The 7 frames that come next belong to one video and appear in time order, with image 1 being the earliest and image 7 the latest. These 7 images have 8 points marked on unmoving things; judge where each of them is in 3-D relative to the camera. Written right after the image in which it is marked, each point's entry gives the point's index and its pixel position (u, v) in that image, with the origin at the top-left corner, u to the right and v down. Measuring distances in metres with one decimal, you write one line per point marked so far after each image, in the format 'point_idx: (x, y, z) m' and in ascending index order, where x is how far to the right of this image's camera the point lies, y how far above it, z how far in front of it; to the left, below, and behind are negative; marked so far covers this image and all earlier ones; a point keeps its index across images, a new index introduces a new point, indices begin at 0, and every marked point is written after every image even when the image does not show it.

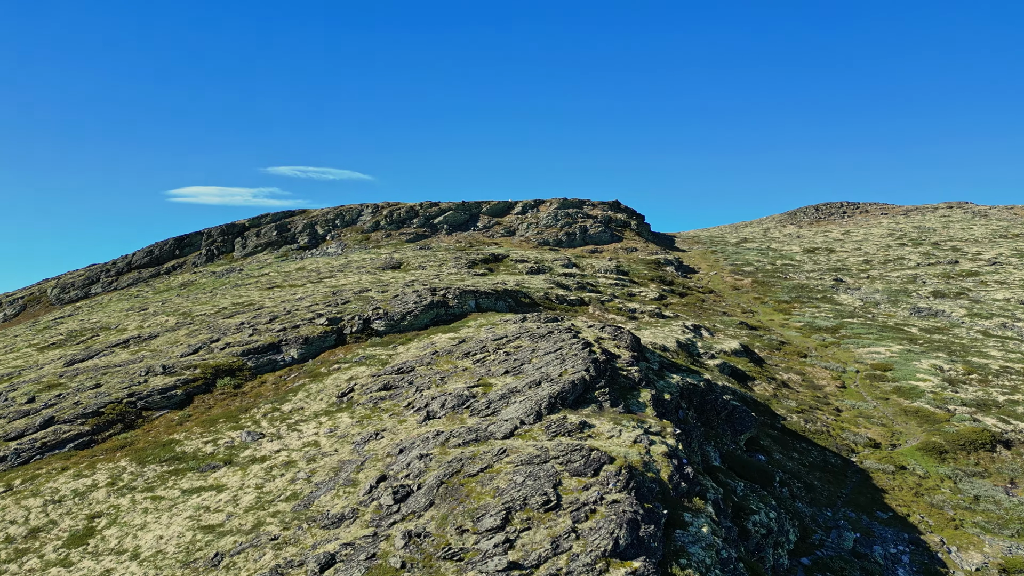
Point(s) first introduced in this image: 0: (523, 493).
0: (+0.3, -5.6, +20.2) m
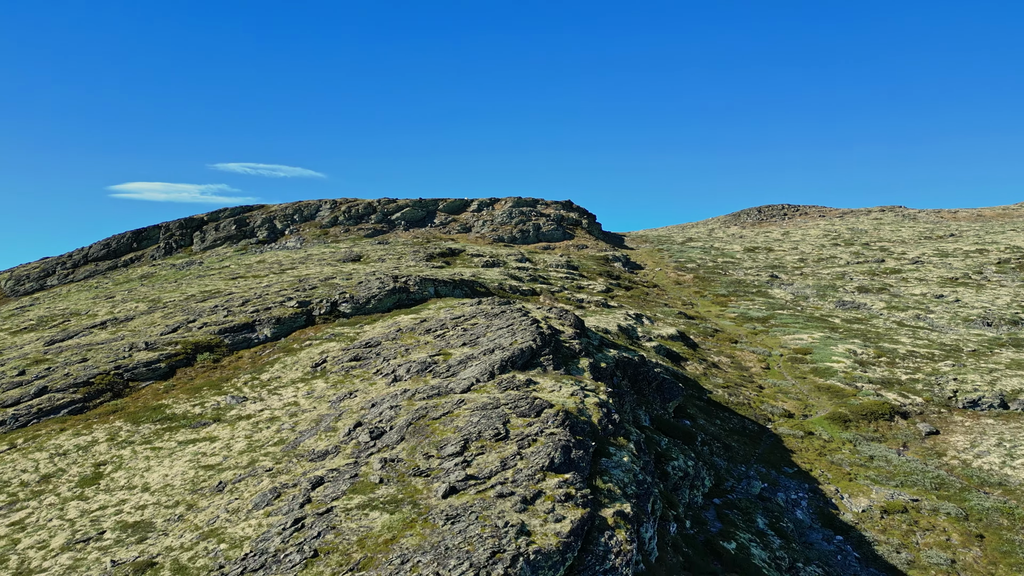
0: (-1.1, -4.7, +24.5) m
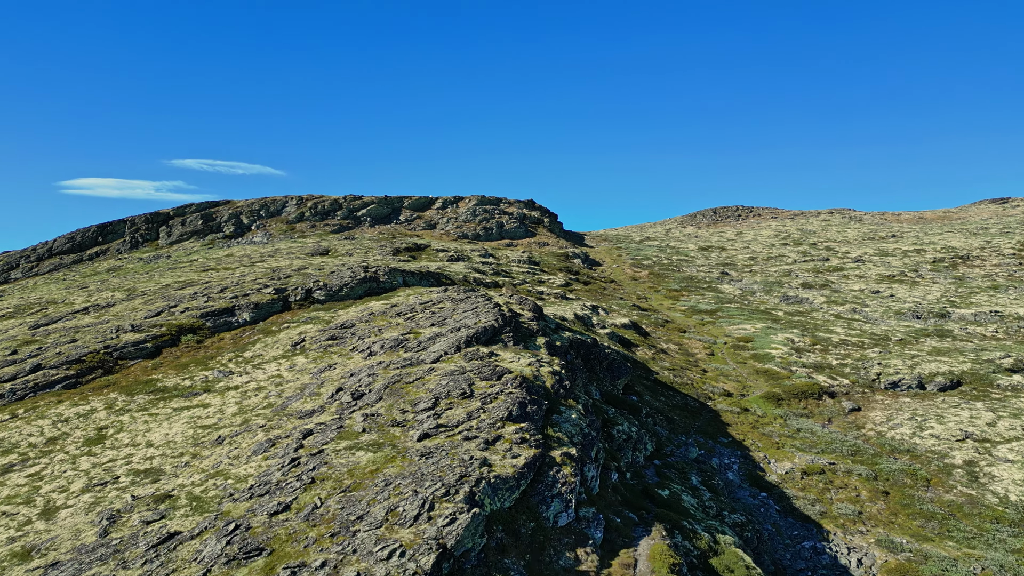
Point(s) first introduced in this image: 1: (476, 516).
0: (-2.5, -3.9, +28.3) m
1: (-1.0, -6.0, +19.2) m
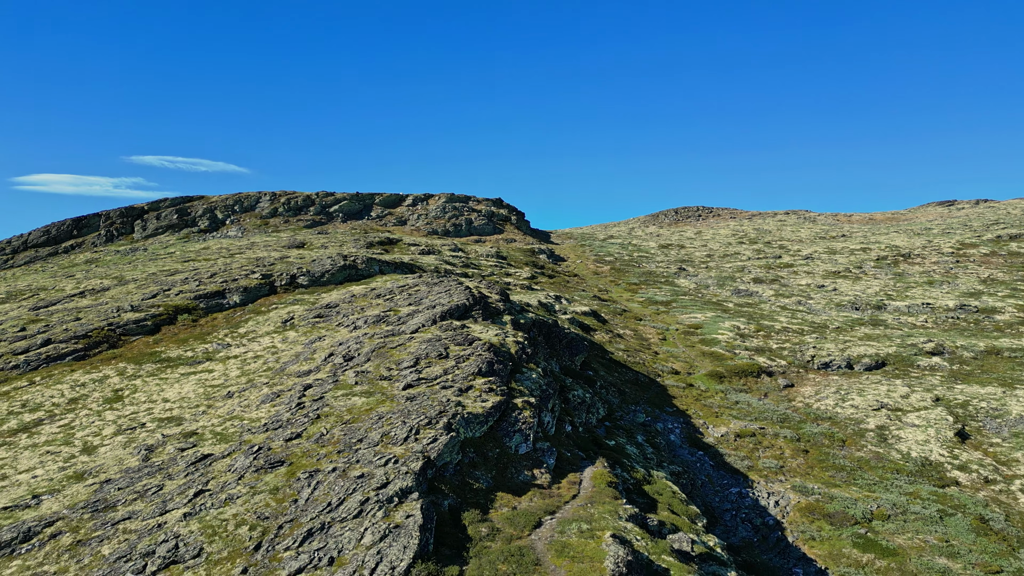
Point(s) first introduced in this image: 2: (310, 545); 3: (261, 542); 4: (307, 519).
0: (-3.9, -2.9, +33.1) m
1: (-2.0, -4.9, +24.1) m
2: (-5.0, -6.3, +18.2) m
3: (-6.4, -6.4, +18.5) m
4: (-5.4, -6.1, +19.3) m
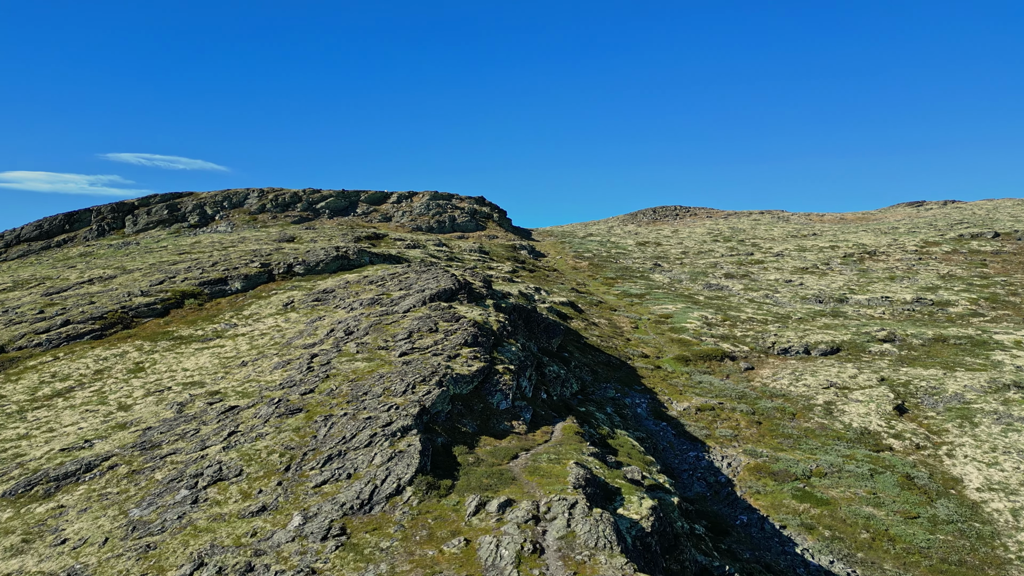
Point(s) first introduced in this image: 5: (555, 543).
0: (-4.8, -2.0, +37.5) m
1: (-2.7, -4.0, +28.5) m
2: (-5.6, -5.4, +22.5) m
3: (-6.9, -5.5, +22.8) m
4: (-6.0, -5.2, +23.6) m
5: (+1.1, -6.3, +17.9) m
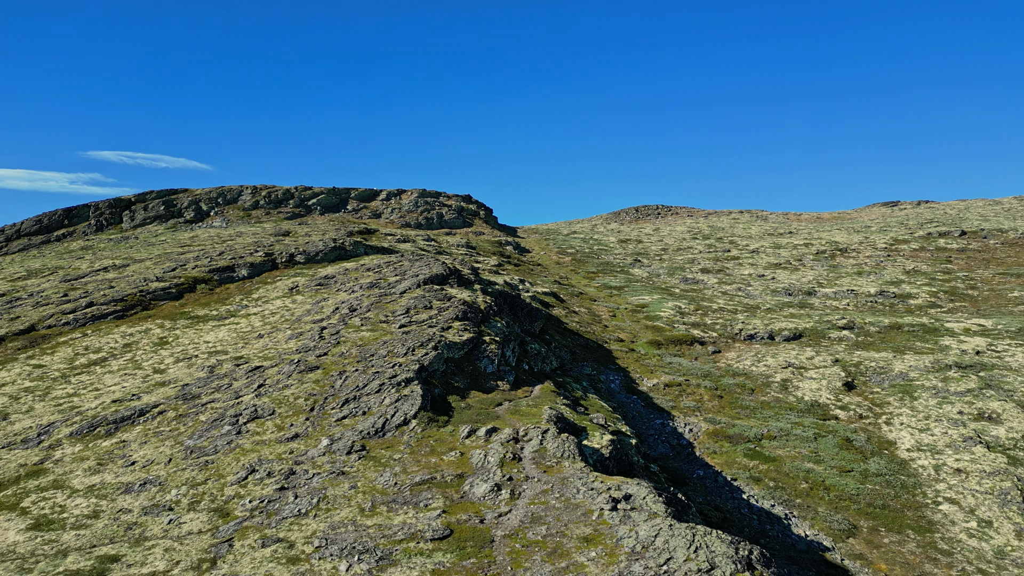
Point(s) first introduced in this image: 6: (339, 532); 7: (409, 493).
0: (-5.7, -0.9, +42.4) m
1: (-3.4, -3.0, +33.4) m
2: (-6.1, -4.4, +27.3) m
3: (-7.5, -4.5, +27.7) m
4: (-6.6, -4.1, +28.5) m
5: (+0.6, -5.2, +22.9) m
6: (-4.2, -5.9, +17.8) m
7: (-2.8, -5.6, +20.0) m
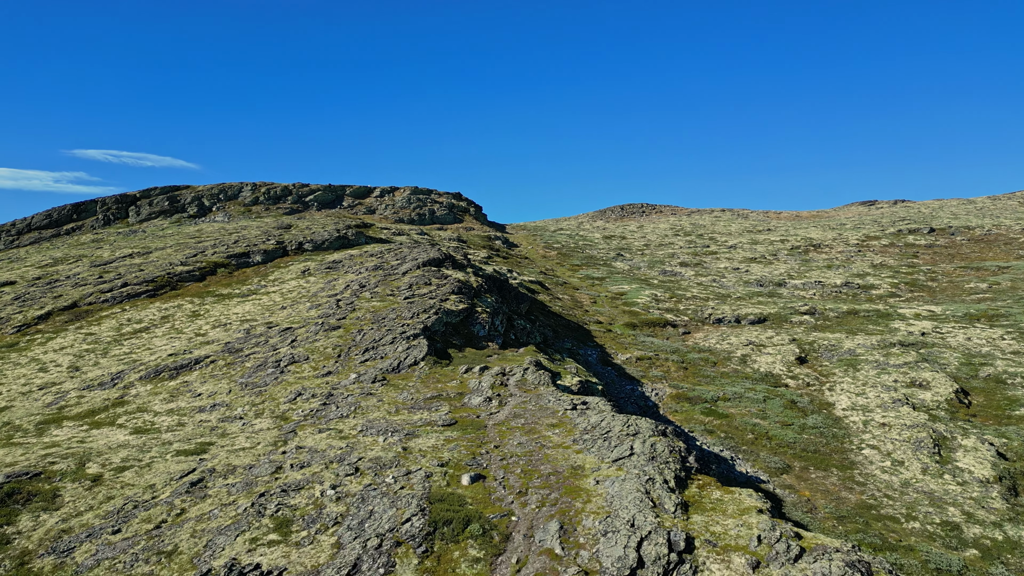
0: (-6.5, +0.5, +49.0) m
1: (-4.0, -1.6, +40.1) m
2: (-6.7, -3.0, +33.9) m
3: (-8.1, -3.1, +34.2) m
4: (-7.1, -2.7, +35.1) m
5: (+0.1, -3.9, +29.6) m
6: (-4.6, -4.5, +24.5) m
7: (-3.2, -4.2, +26.6) m
